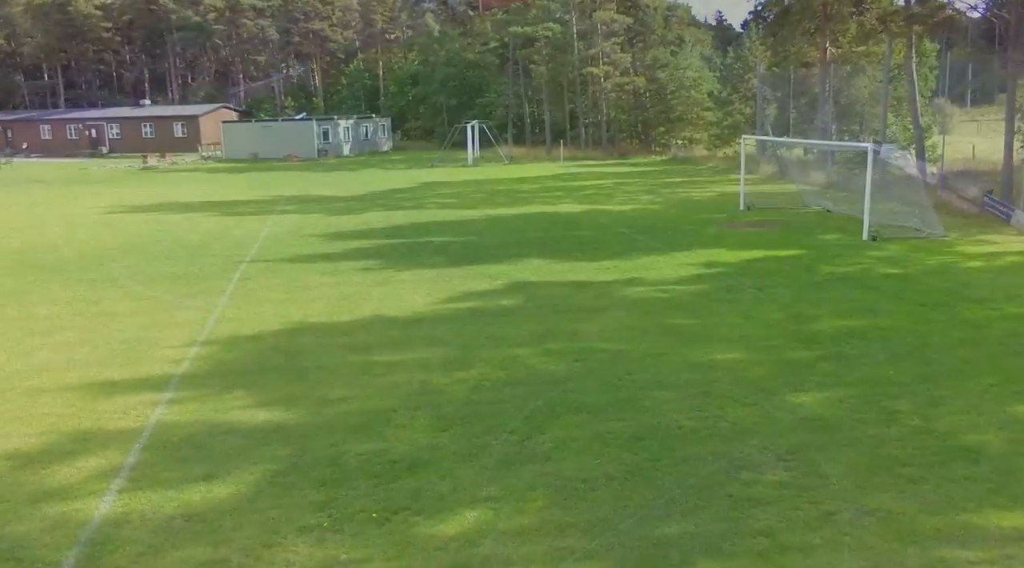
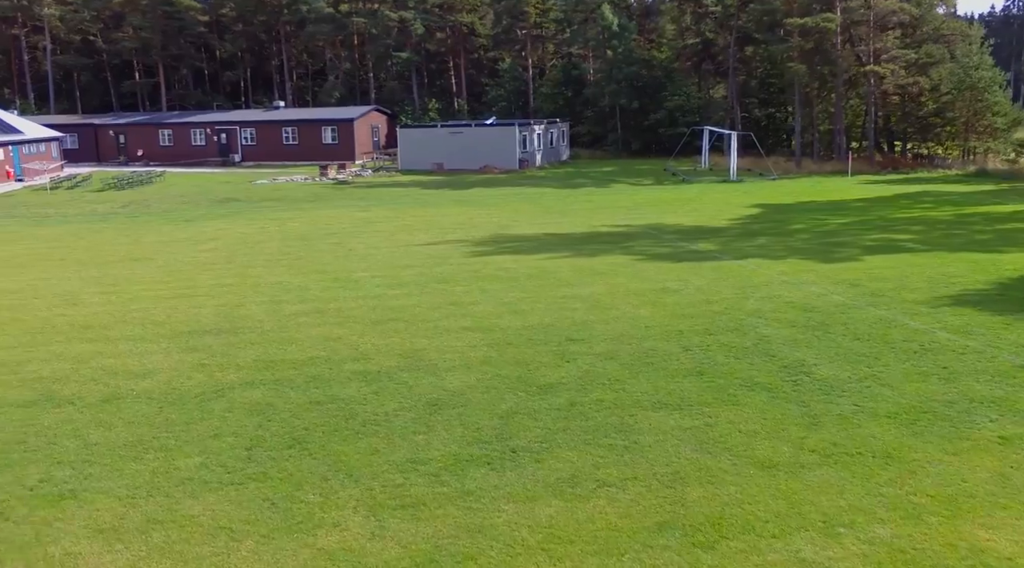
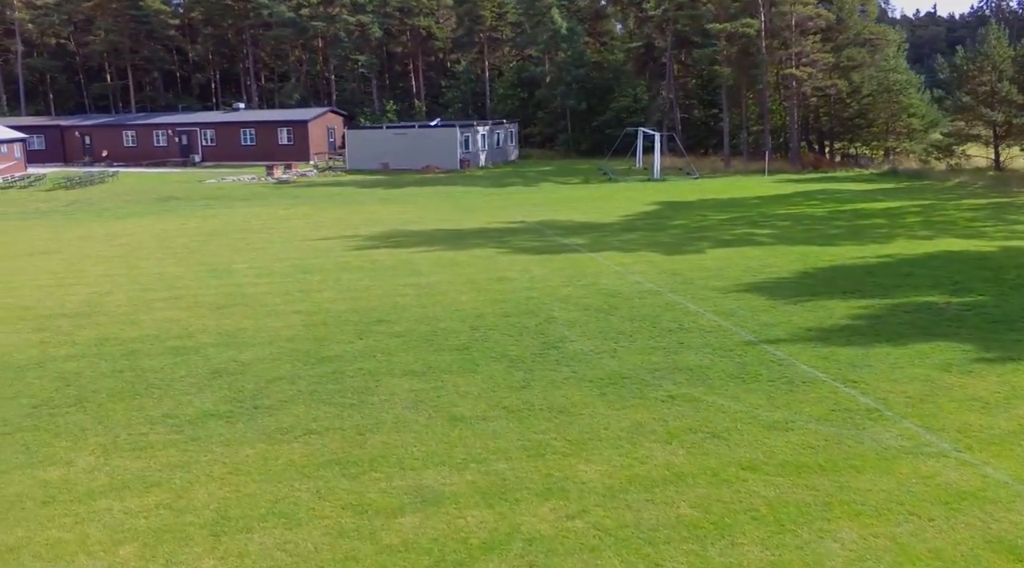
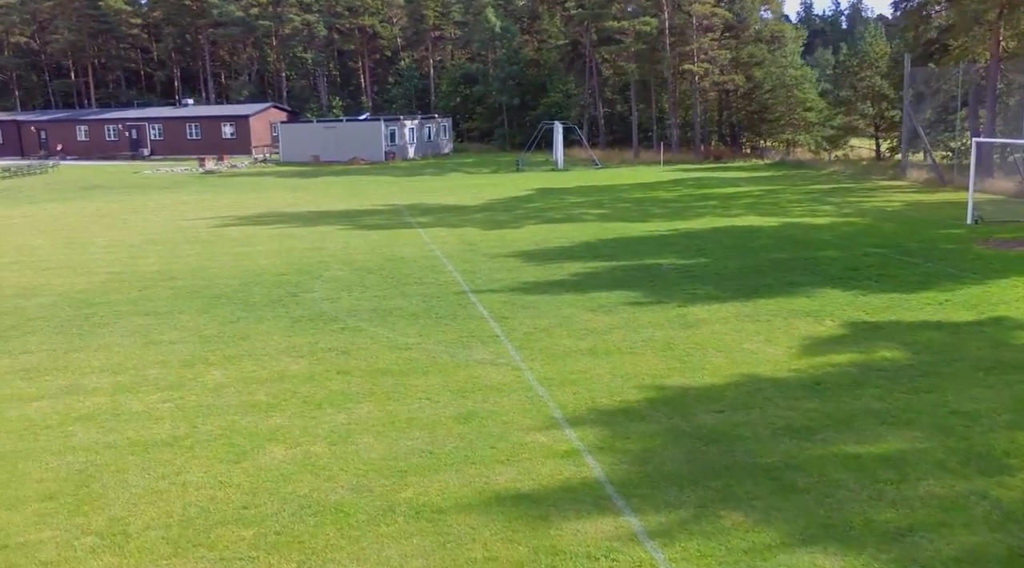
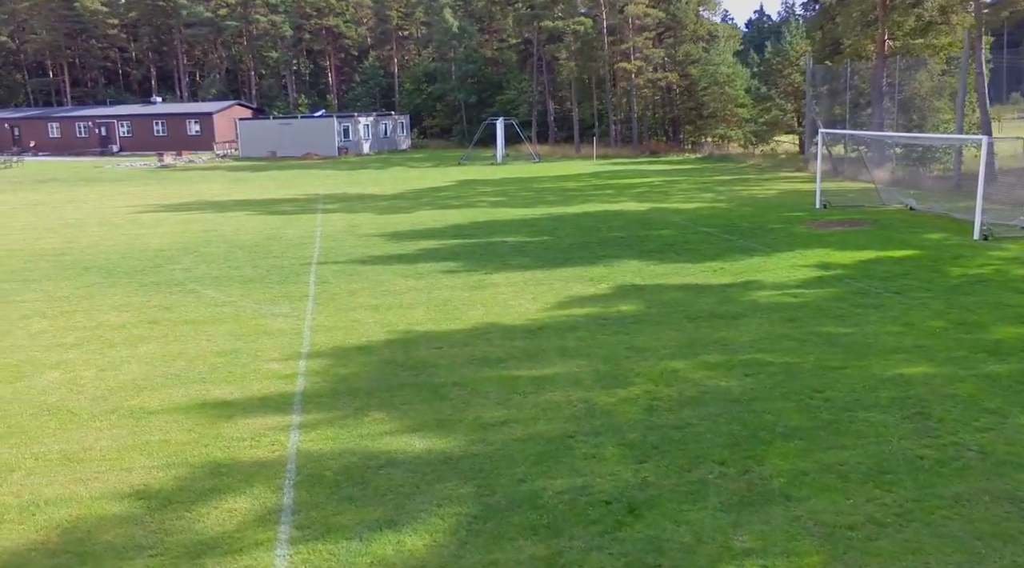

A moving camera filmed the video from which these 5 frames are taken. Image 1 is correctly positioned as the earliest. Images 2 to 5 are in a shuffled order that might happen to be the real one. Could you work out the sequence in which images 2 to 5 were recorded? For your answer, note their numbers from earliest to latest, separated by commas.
5, 4, 3, 2
